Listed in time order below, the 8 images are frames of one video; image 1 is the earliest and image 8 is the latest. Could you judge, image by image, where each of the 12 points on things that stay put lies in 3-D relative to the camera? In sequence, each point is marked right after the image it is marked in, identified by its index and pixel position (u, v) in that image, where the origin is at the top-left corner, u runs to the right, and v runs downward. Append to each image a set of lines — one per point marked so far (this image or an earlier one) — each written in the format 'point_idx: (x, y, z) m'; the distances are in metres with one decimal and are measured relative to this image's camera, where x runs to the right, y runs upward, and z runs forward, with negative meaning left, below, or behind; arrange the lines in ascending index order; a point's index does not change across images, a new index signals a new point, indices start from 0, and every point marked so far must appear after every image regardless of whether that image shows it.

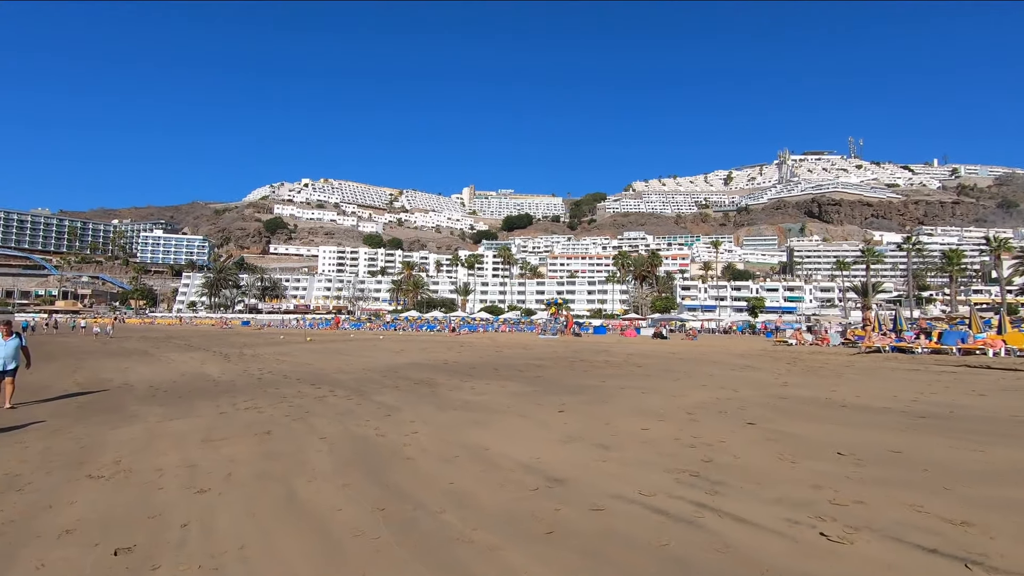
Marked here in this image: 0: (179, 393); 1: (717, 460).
0: (-7.6, -2.4, +12.3) m
1: (+2.2, -1.8, +5.8) m
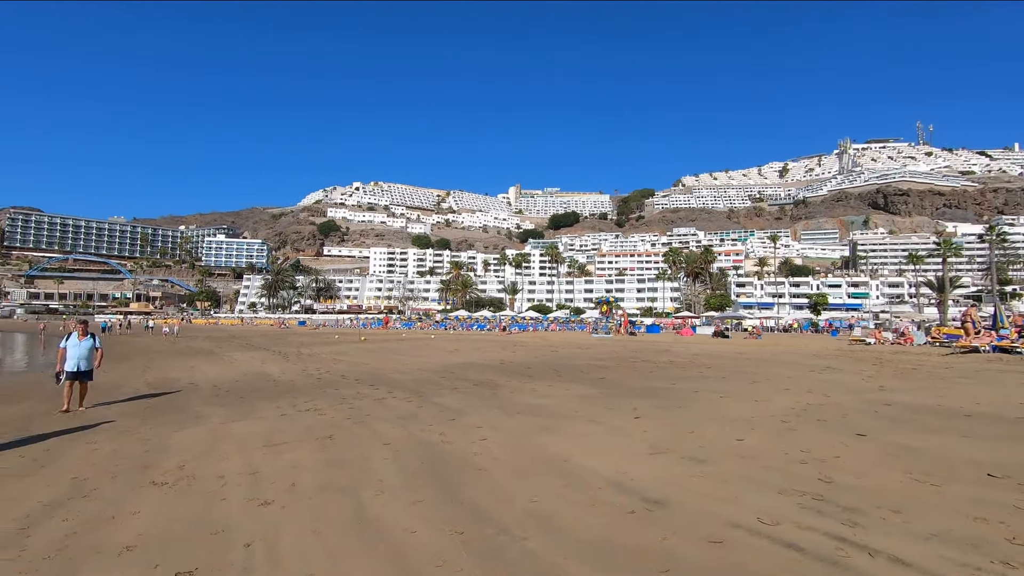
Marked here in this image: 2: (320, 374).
0: (-6.2, -2.4, +12.3) m
1: (+3.0, -1.8, +5.0) m
2: (-5.6, -2.6, +15.9) m
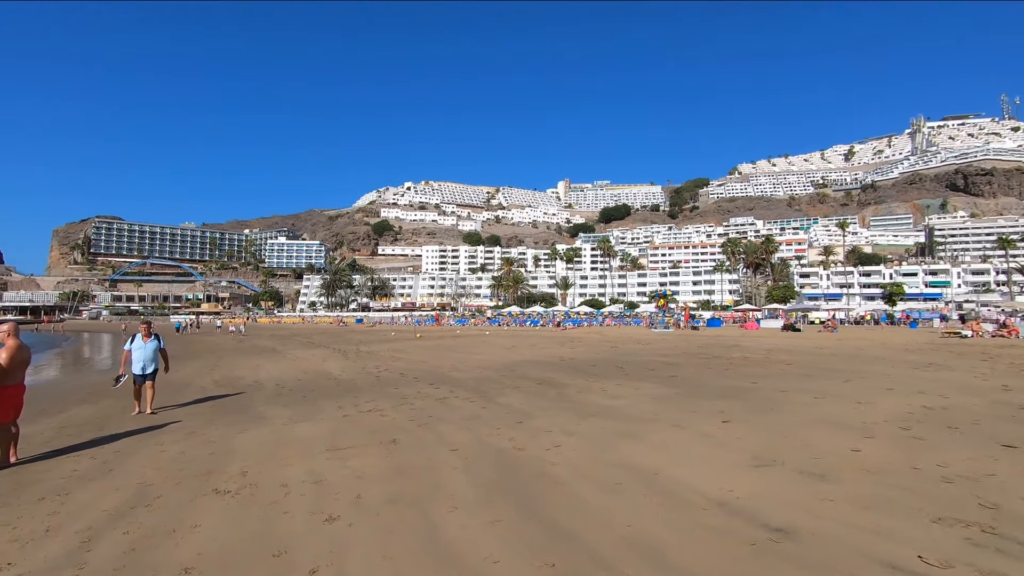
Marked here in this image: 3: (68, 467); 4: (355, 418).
0: (-4.7, -2.4, +12.2) m
1: (+3.7, -1.6, +4.1) m
2: (-3.8, -2.5, +15.7) m
3: (-5.5, -2.2, +6.7) m
4: (-2.6, -2.2, +9.0) m
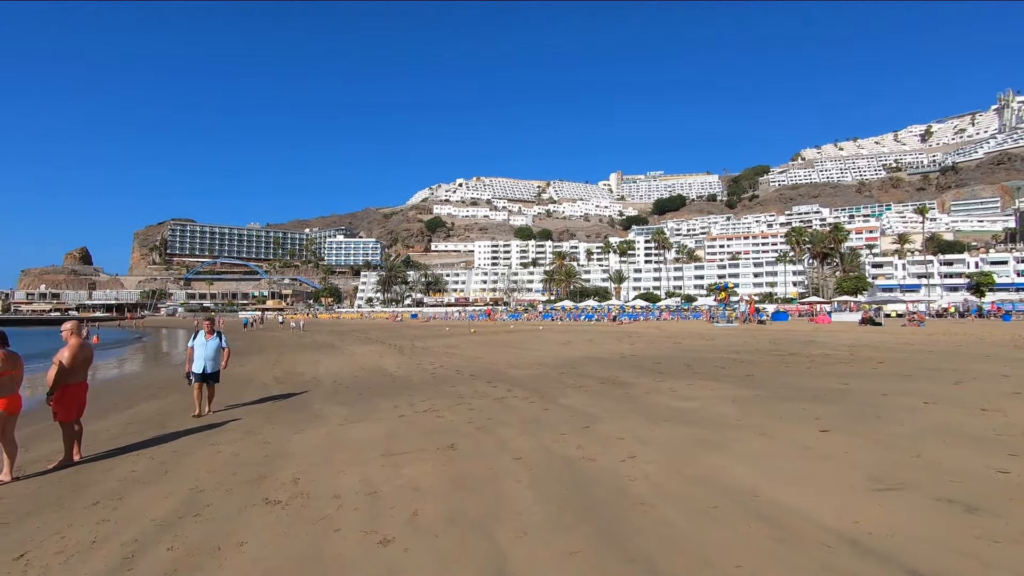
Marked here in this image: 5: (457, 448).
0: (-3.4, -2.3, +12.0) m
1: (+4.2, -1.5, +3.1) m
2: (-2.2, -2.3, +15.4) m
3: (-4.7, -2.2, +6.6) m
4: (-1.6, -2.1, +8.6) m
5: (-0.7, -1.9, +6.5) m
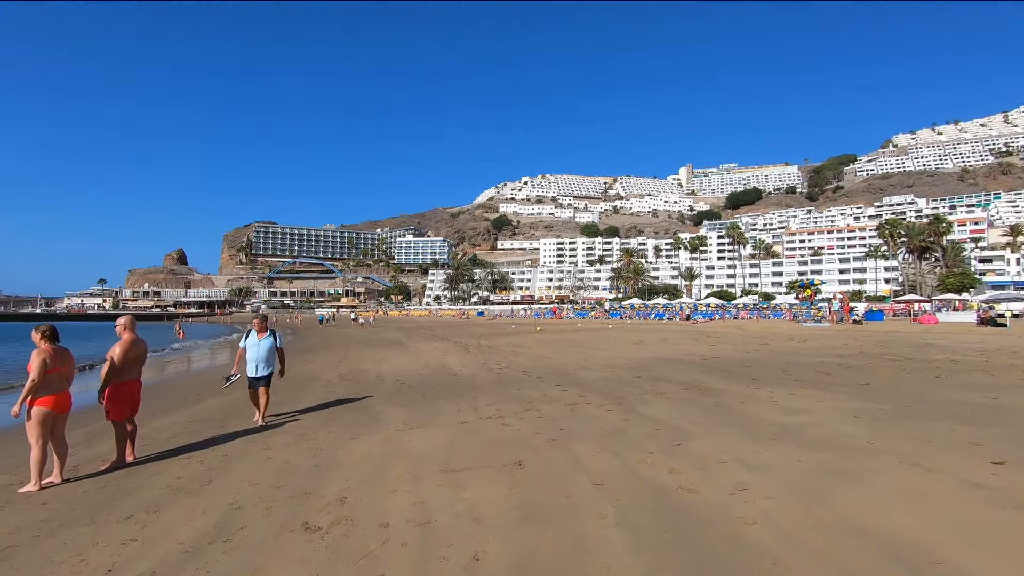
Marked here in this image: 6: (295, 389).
0: (-1.9, -2.2, +11.4) m
1: (+4.6, -1.5, +1.6) m
2: (-0.3, -2.2, +14.6) m
3: (-3.9, -2.1, +6.1) m
4: (-0.6, -2.0, +7.8) m
5: (+0.1, -1.8, +5.6) m
6: (-5.5, -2.5, +13.7) m
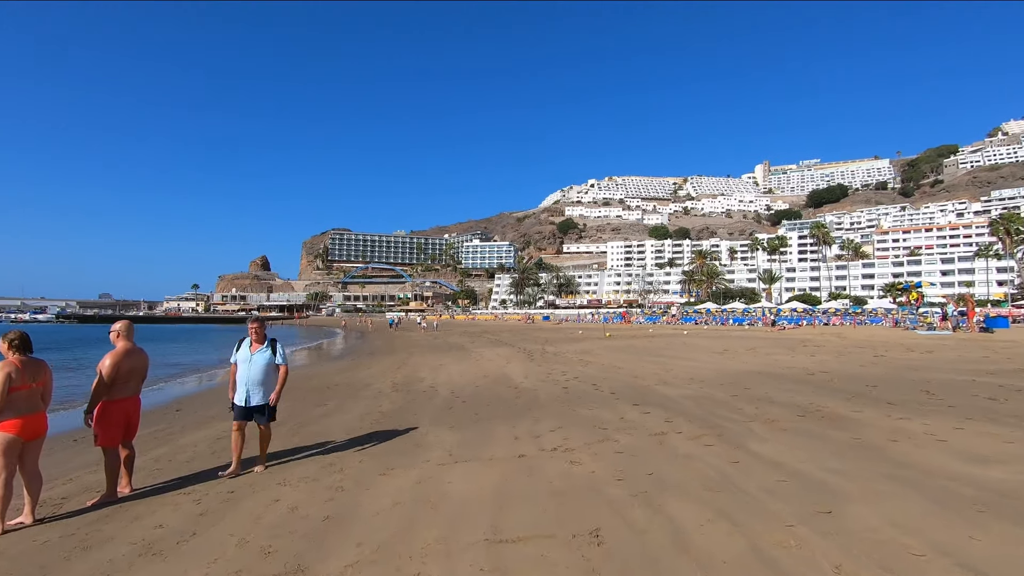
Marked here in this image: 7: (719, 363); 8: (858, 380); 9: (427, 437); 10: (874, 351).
0: (-0.6, -2.2, +9.9) m
1: (+4.6, -1.4, -0.6) m
2: (+1.4, -2.3, +12.9) m
3: (-3.2, -2.1, +4.9) m
4: (+0.2, -2.0, +6.2) m
5: (+0.7, -1.8, +3.9) m
6: (-4.0, -2.6, +12.7) m
7: (+6.3, -2.3, +16.5) m
8: (+7.5, -1.9, +11.6) m
9: (-1.2, -2.1, +7.8) m
10: (+12.1, -2.1, +18.0) m
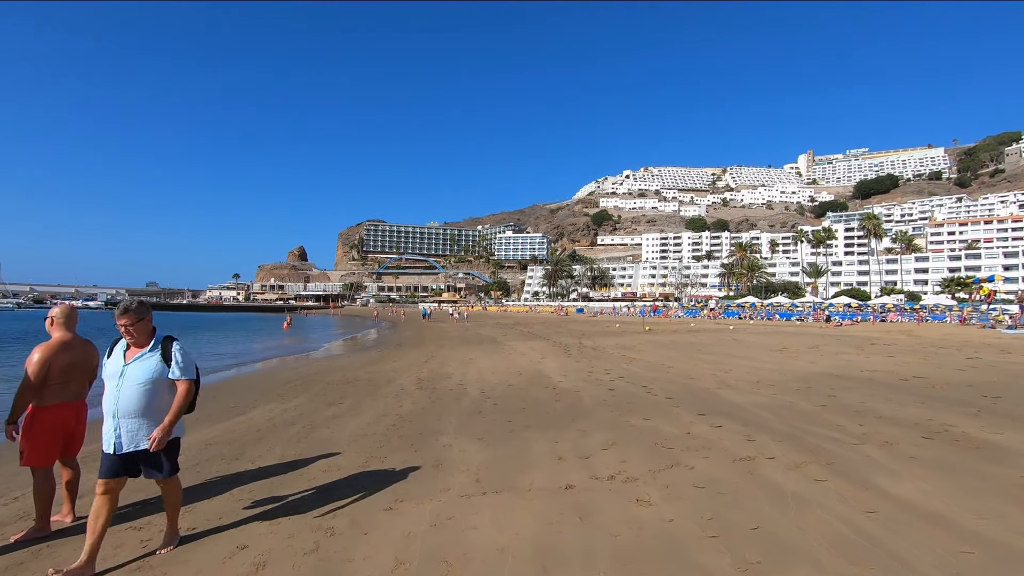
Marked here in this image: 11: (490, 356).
0: (0.0, -2.0, +8.5) m
1: (+4.6, -1.4, -2.3) m
2: (+2.2, -2.0, +11.4) m
3: (-2.9, -1.9, +3.7) m
4: (+0.6, -1.8, +4.7) m
5: (+0.9, -1.7, +2.4) m
6: (-3.2, -2.3, +11.4) m
7: (+7.3, -2.0, +14.6) m
8: (+8.2, -1.8, +9.7) m
9: (-0.7, -1.9, +6.4) m
10: (+13.1, -1.9, +15.8) m
11: (-0.8, -2.4, +19.0) m
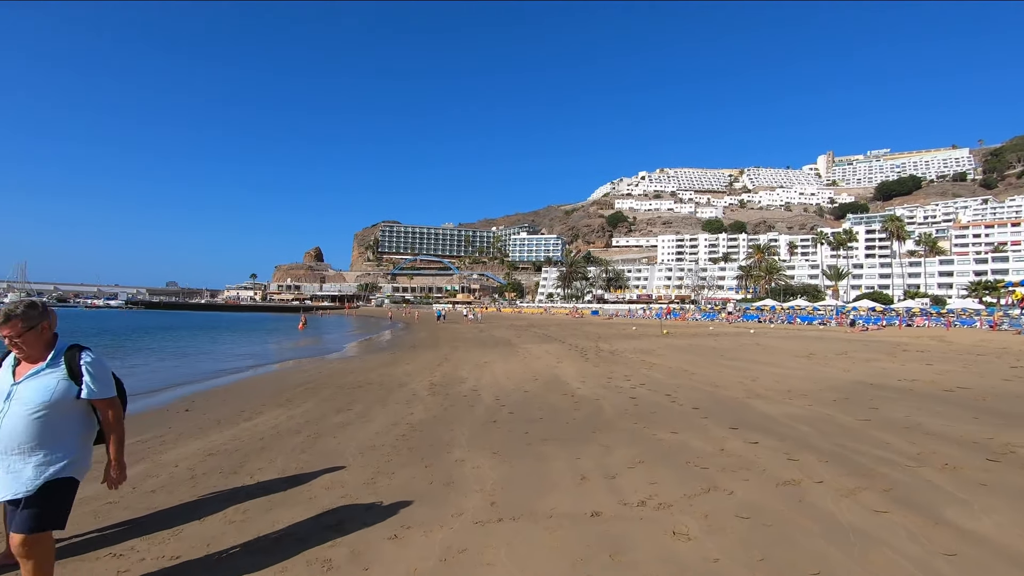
0: (+0.2, -2.0, +8.0) m
1: (+4.5, -1.4, -3.0) m
2: (+2.5, -2.1, +10.8) m
3: (-2.8, -1.9, +3.2) m
4: (+0.8, -1.8, +4.2) m
5: (+1.0, -1.7, +1.8) m
6: (-2.9, -2.3, +11.0) m
7: (+7.7, -2.1, +13.9) m
8: (+8.4, -1.8, +8.9) m
9: (-0.5, -1.9, +5.9) m
10: (+13.6, -2.0, +14.9) m
11: (-0.3, -2.4, +18.5) m
